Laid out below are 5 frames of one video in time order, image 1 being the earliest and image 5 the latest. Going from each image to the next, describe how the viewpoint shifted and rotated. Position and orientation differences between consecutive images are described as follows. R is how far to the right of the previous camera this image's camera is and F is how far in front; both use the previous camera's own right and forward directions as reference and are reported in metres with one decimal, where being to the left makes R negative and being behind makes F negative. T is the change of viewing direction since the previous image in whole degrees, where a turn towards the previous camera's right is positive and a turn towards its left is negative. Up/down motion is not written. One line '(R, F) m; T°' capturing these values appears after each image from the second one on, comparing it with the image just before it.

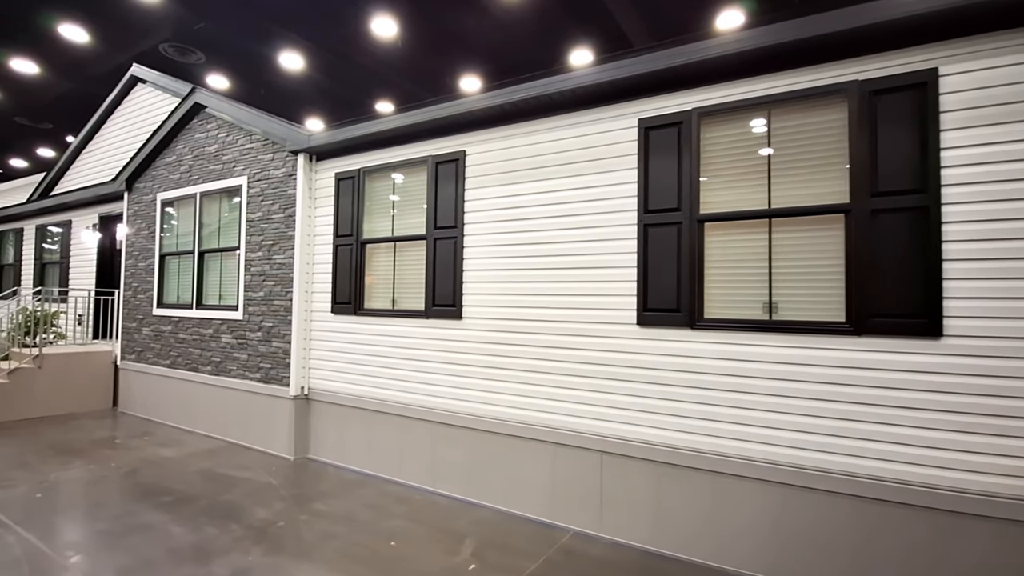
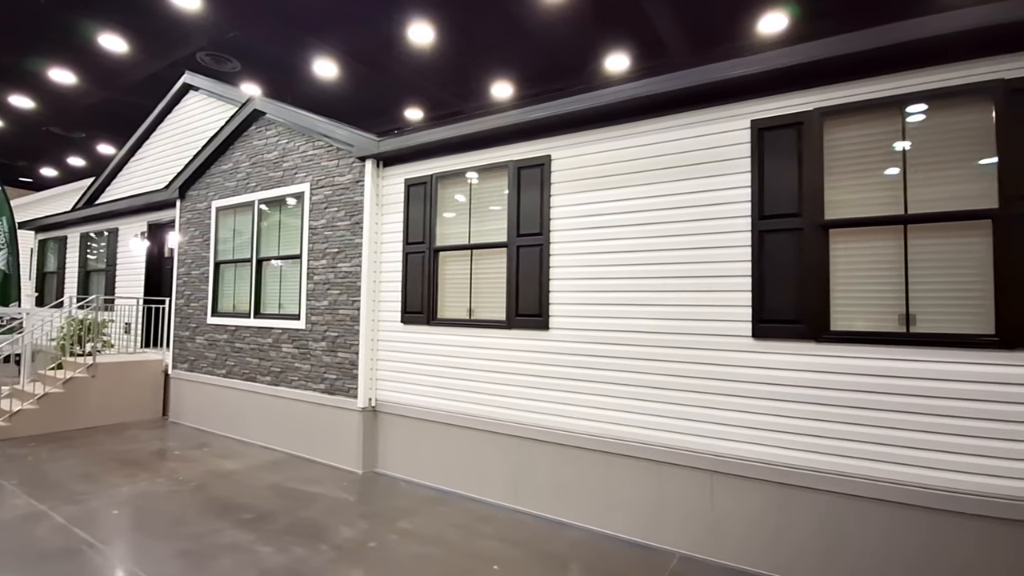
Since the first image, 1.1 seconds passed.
(-0.6, +0.2) m; -1°
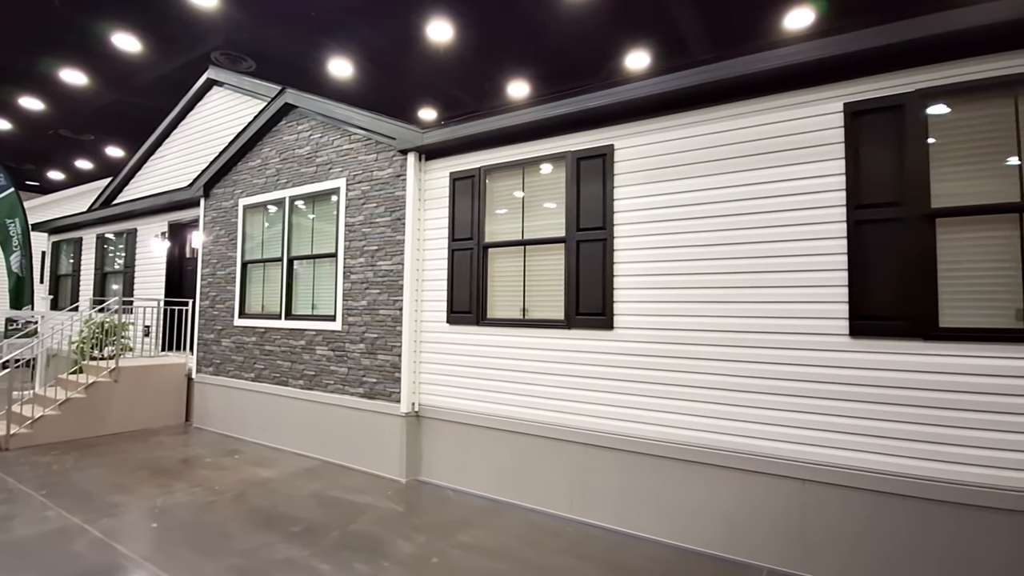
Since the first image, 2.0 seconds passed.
(-0.5, +0.2) m; 0°
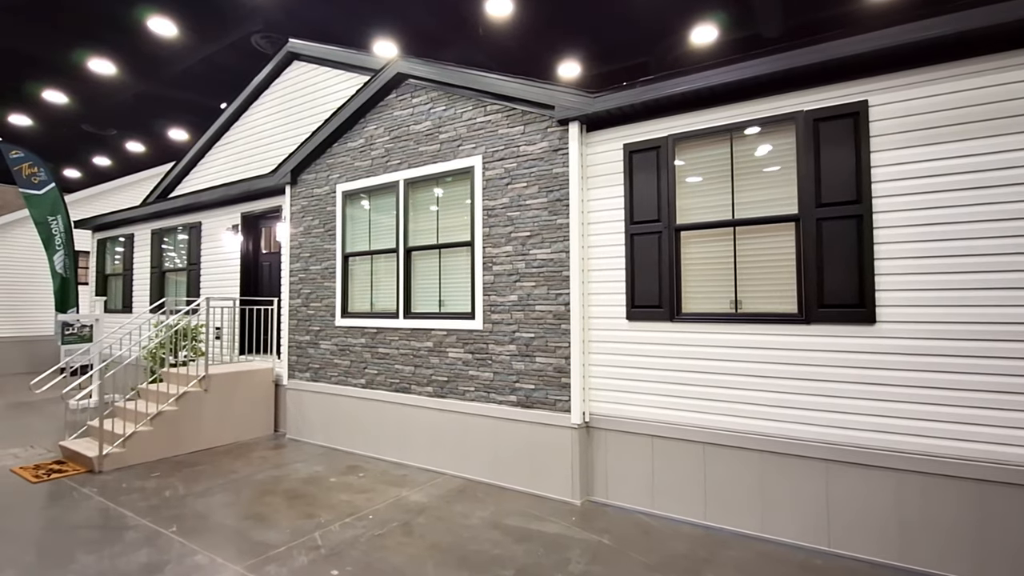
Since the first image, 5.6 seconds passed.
(-1.5, +0.7) m; 0°
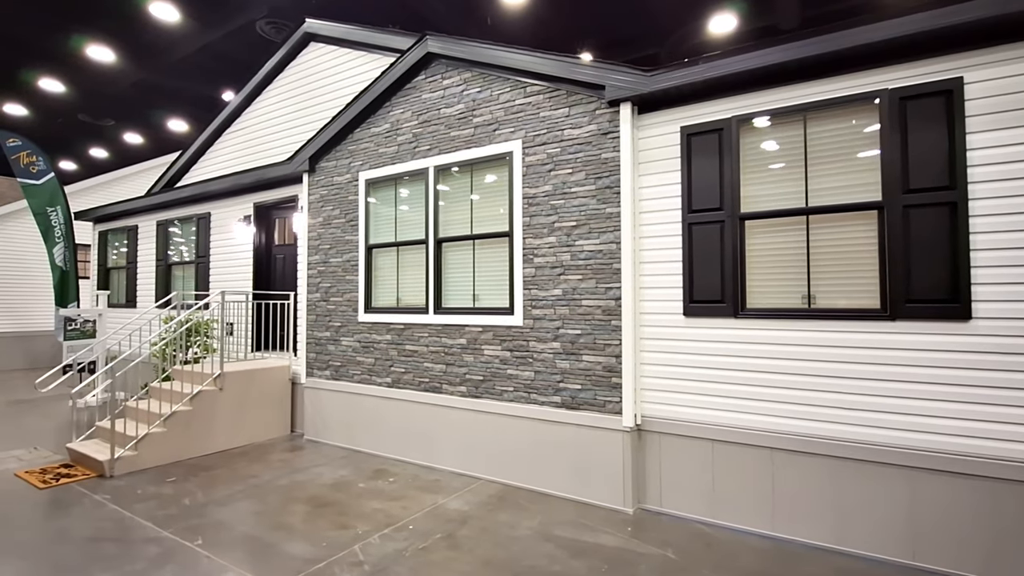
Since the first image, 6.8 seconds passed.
(-0.4, +0.3) m; 0°
